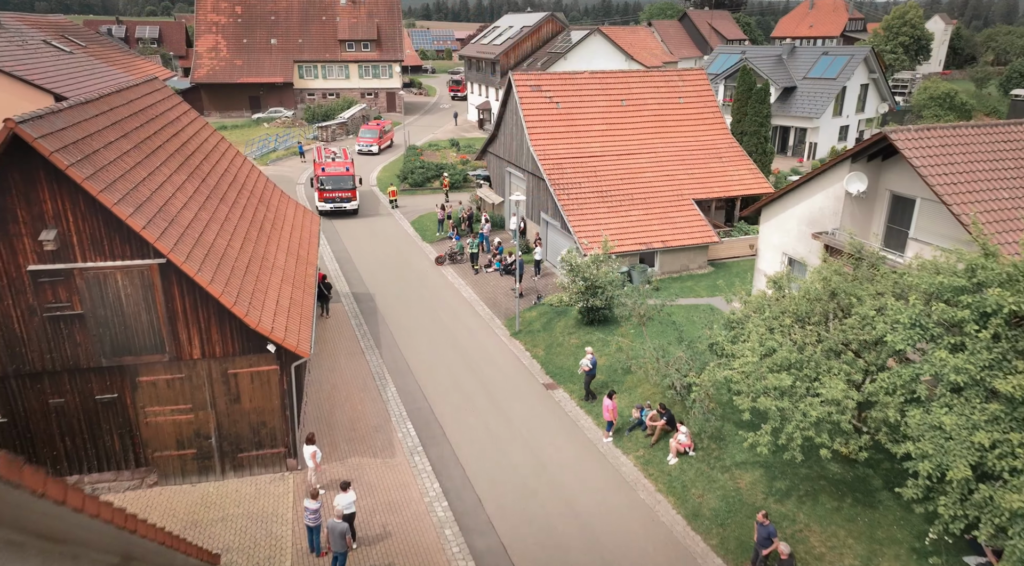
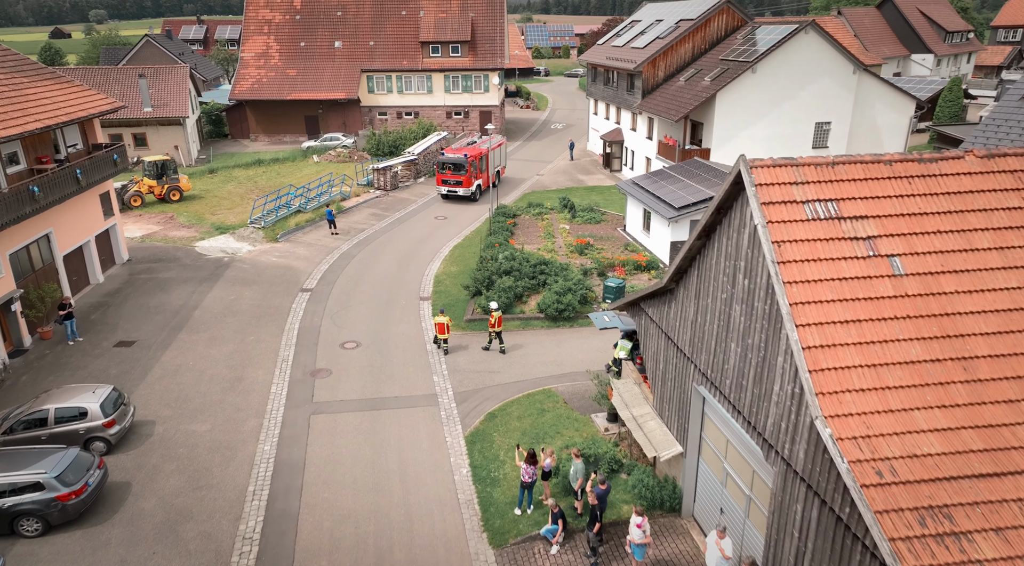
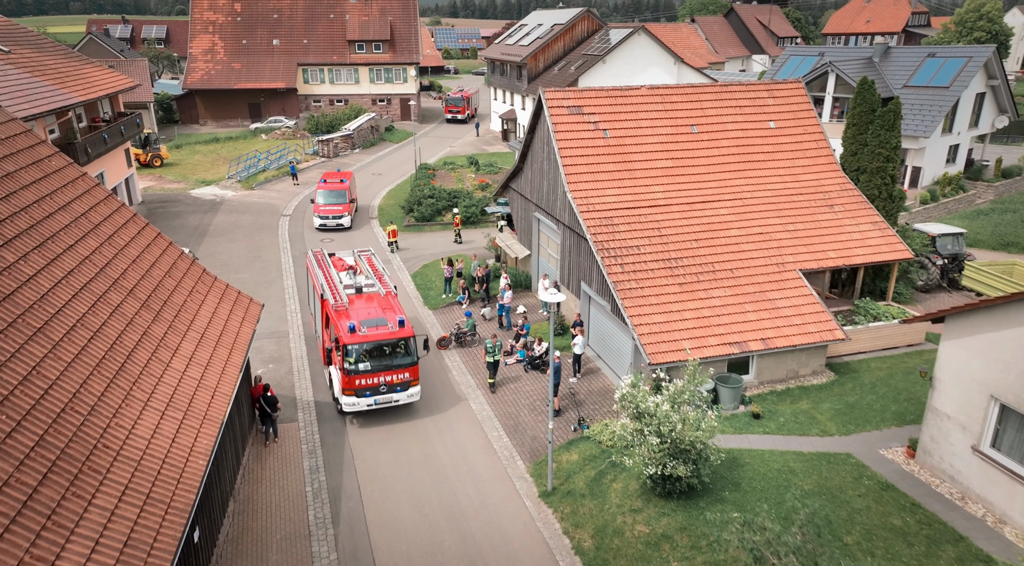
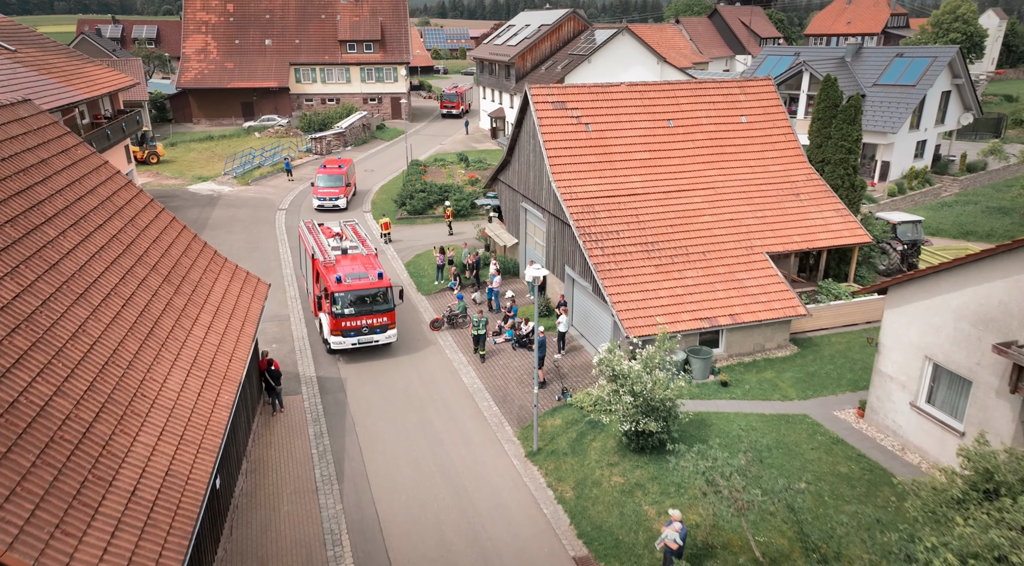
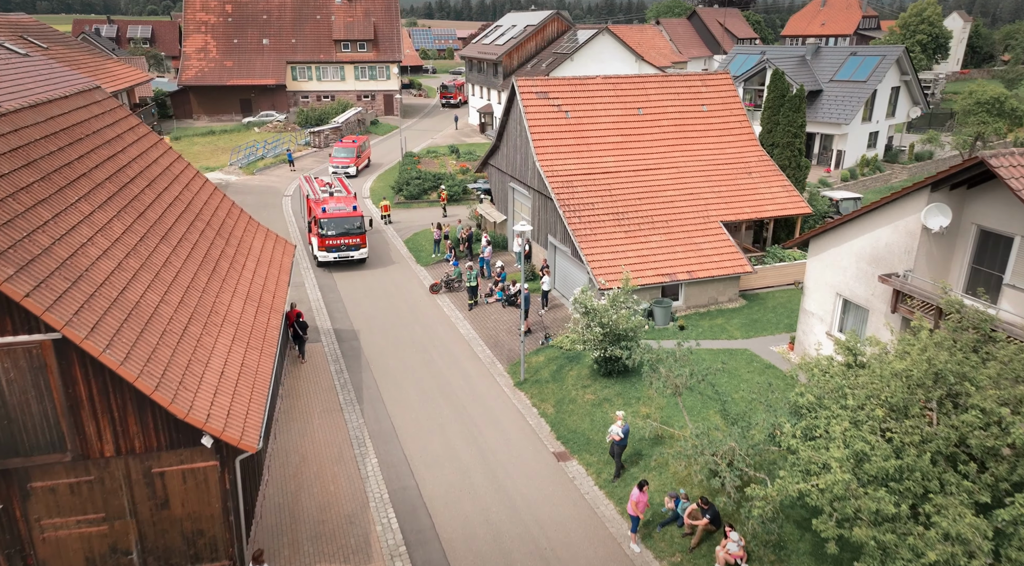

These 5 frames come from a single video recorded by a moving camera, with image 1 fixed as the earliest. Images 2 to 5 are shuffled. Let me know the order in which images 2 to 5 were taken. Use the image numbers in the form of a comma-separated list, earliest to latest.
5, 4, 3, 2
